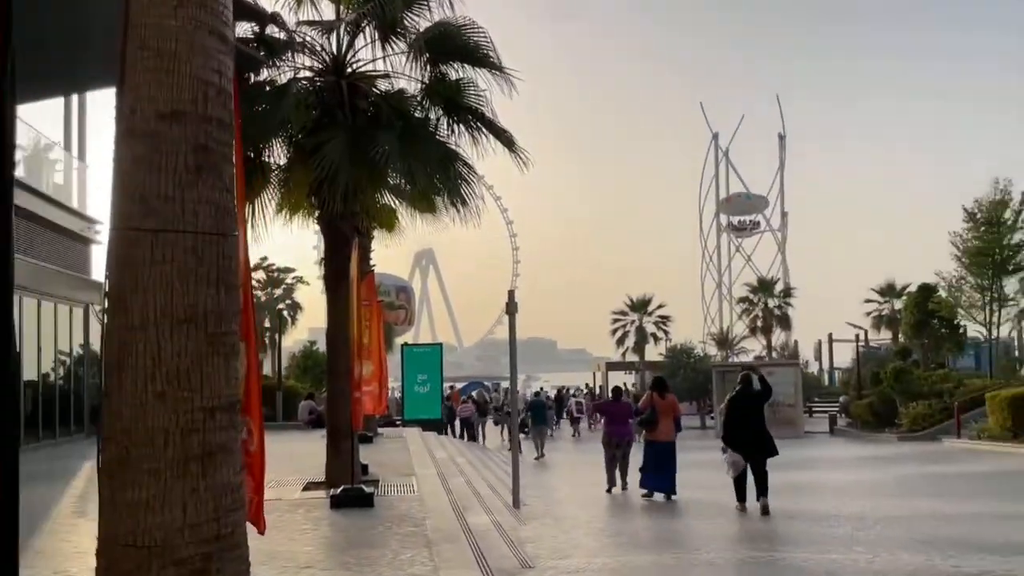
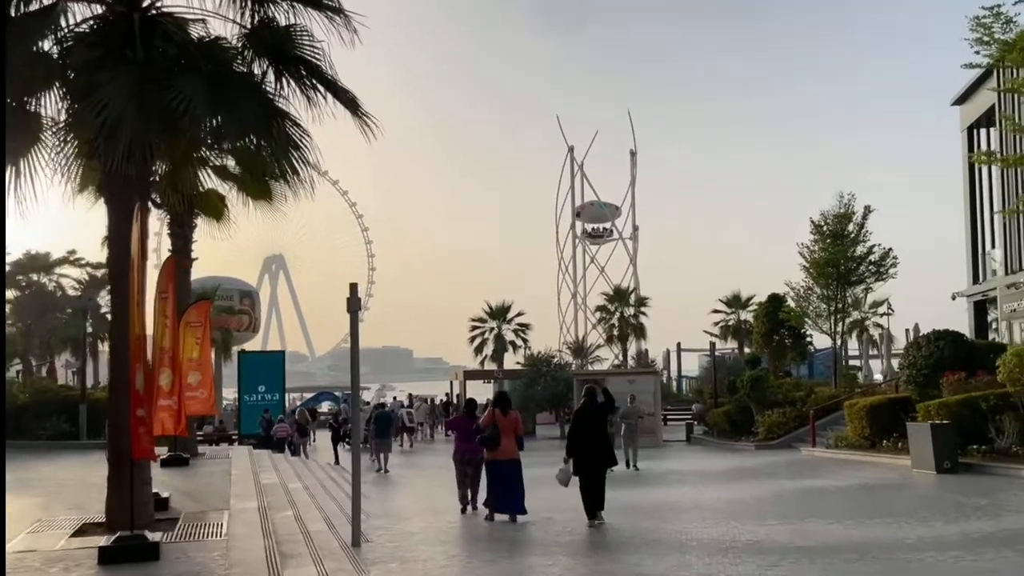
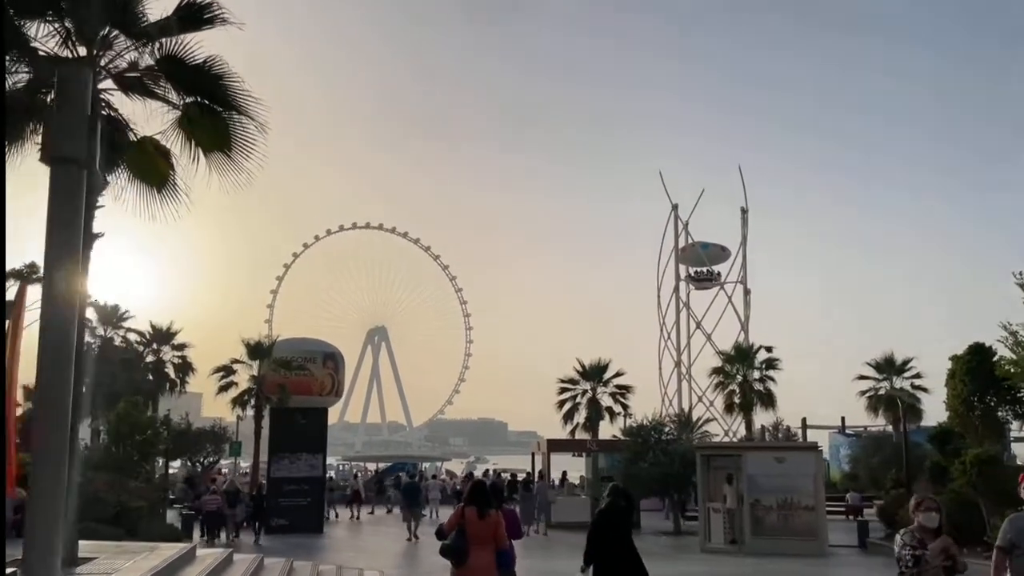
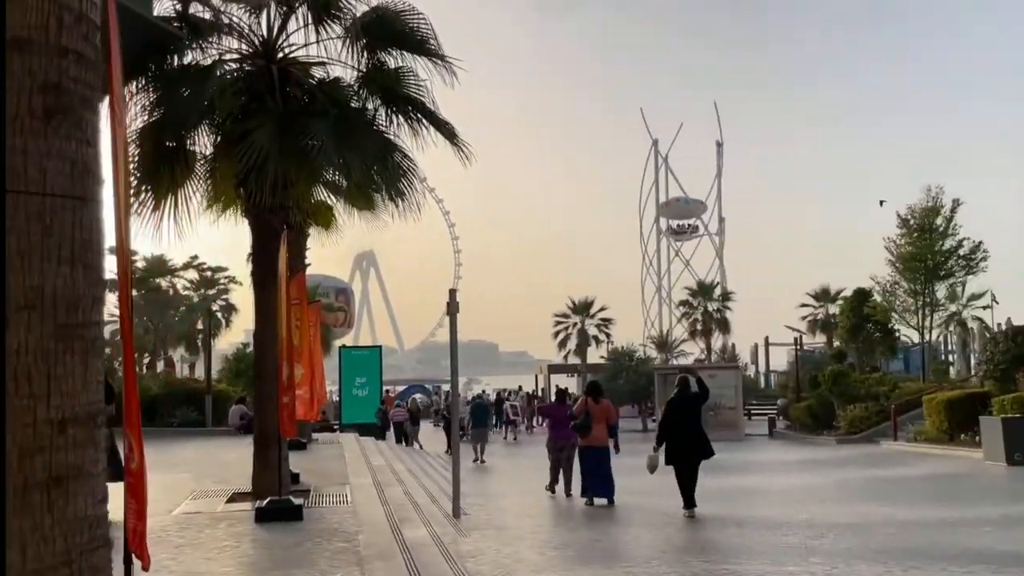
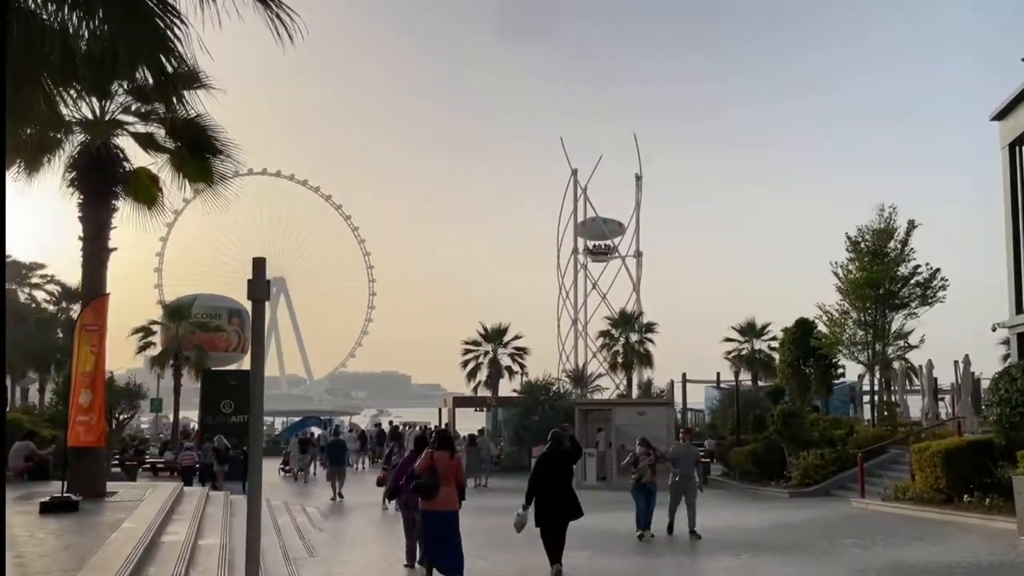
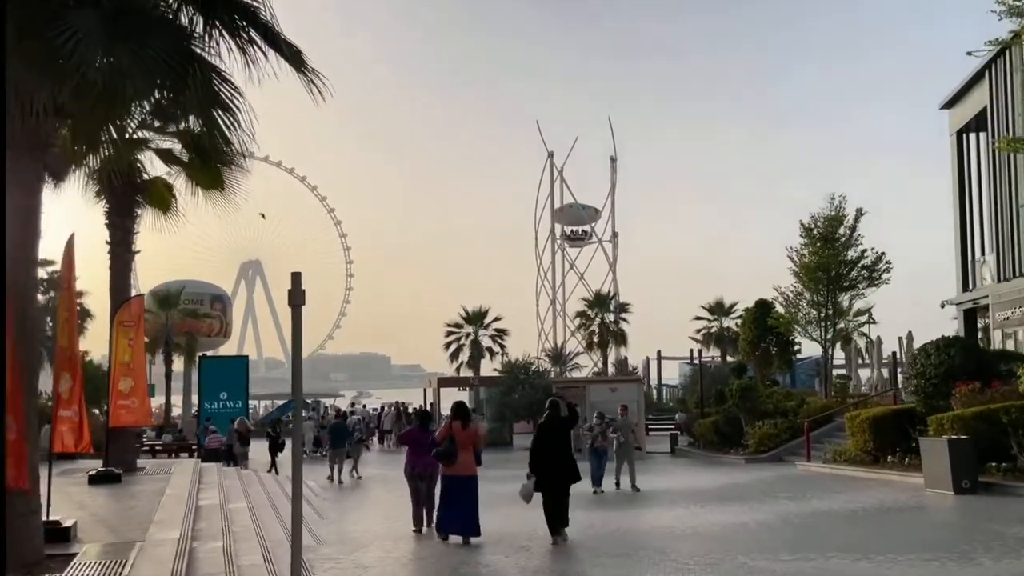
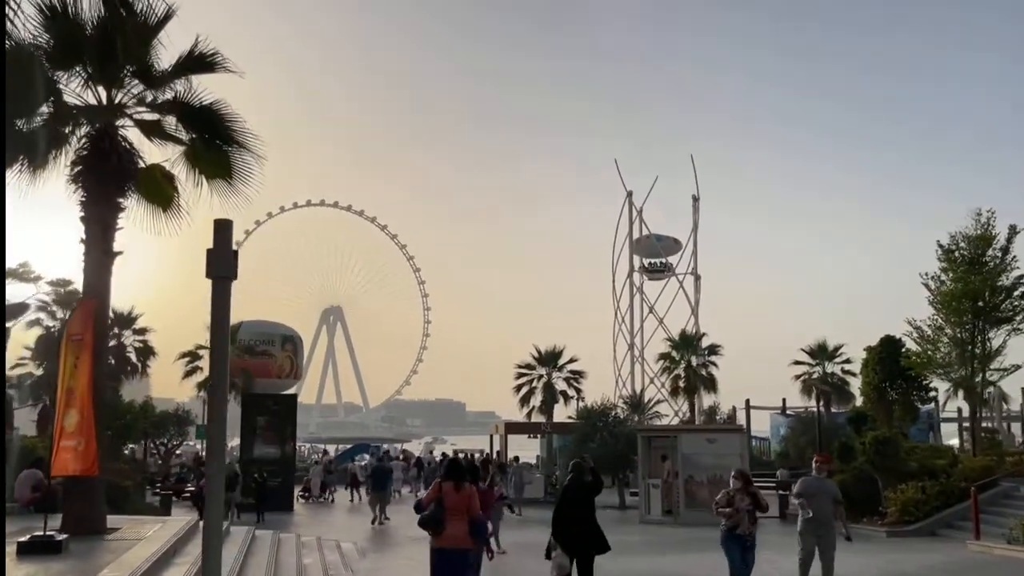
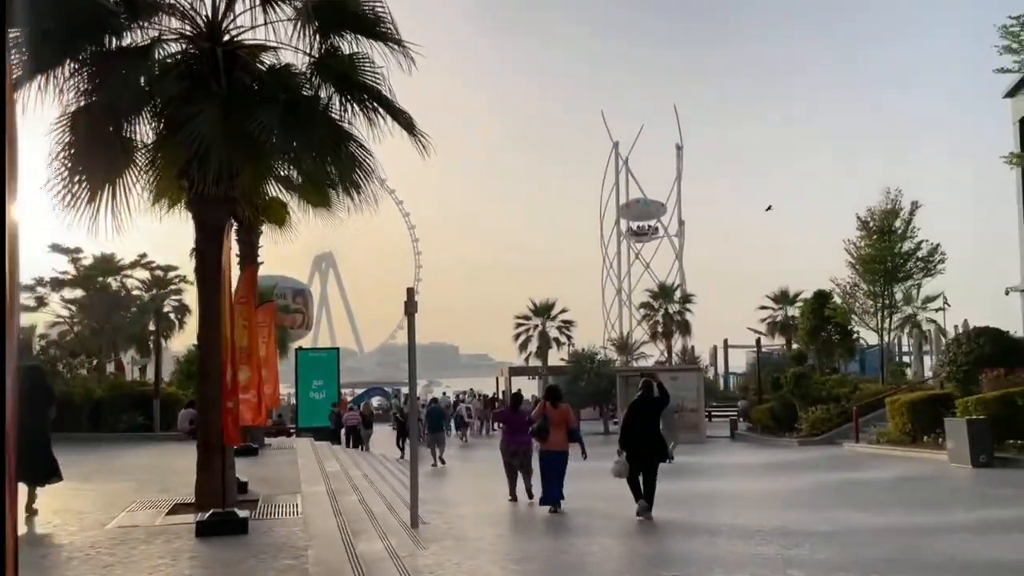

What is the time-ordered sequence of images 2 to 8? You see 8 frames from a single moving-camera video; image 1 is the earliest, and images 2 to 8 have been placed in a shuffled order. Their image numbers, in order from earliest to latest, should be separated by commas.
4, 8, 2, 6, 5, 7, 3
